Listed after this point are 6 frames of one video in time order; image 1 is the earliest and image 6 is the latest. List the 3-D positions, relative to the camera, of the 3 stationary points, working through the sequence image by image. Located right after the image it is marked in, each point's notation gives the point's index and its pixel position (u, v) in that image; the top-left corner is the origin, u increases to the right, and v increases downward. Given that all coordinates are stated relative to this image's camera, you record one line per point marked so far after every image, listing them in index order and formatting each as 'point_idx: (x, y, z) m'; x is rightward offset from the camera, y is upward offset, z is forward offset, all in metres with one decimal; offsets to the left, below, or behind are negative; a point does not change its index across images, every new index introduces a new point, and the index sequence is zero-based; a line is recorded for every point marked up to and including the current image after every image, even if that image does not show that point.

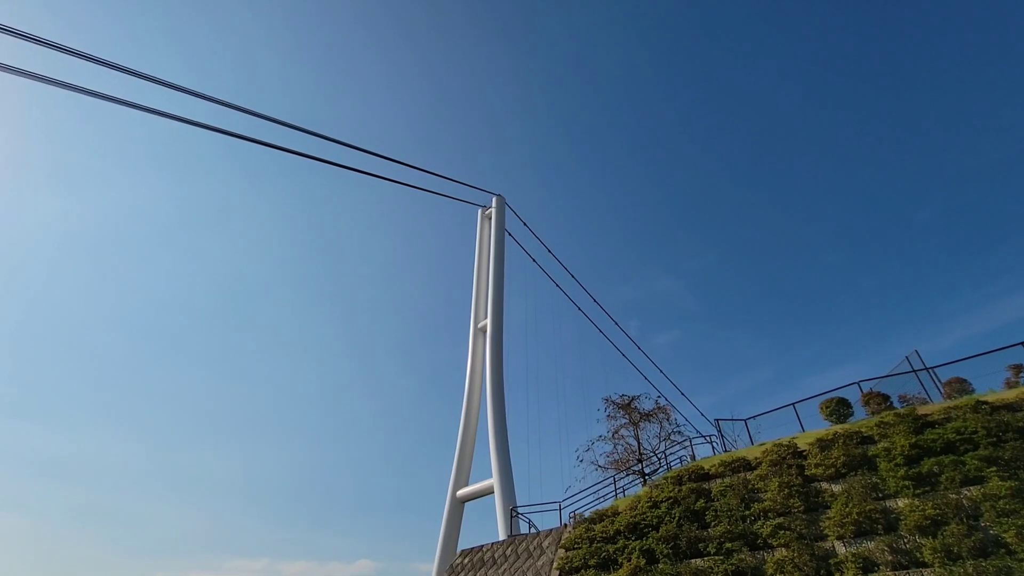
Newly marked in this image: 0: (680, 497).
0: (+4.3, -5.4, +13.1) m
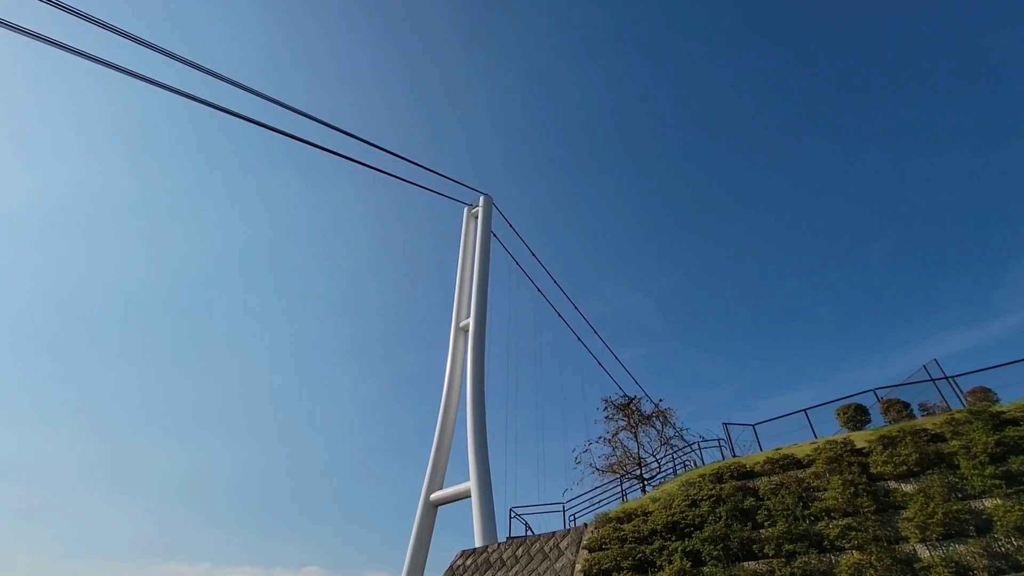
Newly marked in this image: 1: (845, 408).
0: (+5.1, -5.0, +12.2) m
1: (+12.8, -4.6, +19.4) m
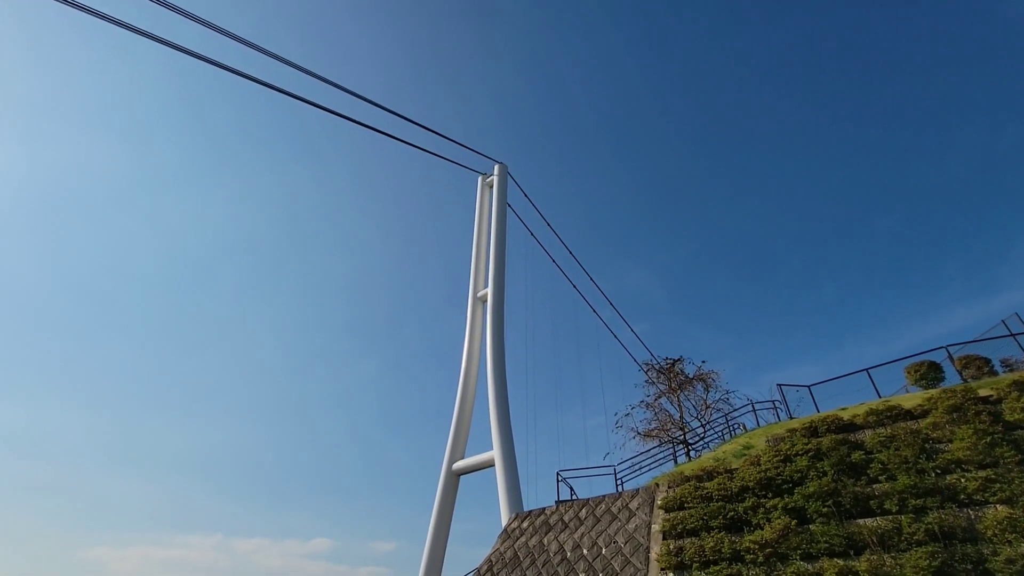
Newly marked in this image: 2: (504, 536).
0: (+6.8, -3.6, +11.1) m
1: (+14.6, -2.8, +18.3) m
2: (-0.2, -7.7, +15.7) m
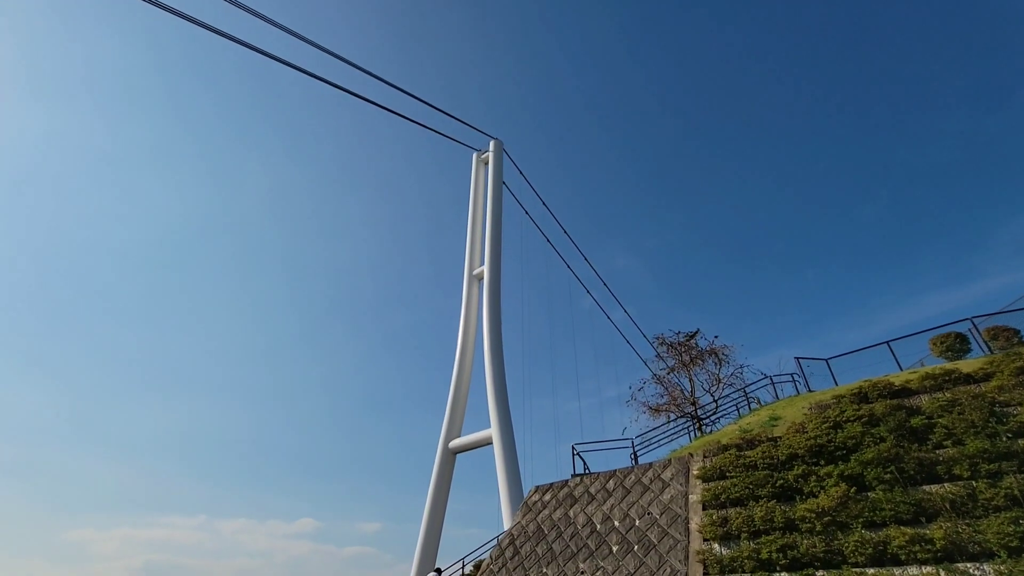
0: (+7.6, -2.7, +10.6) m
1: (+15.2, -1.7, +17.9) m
2: (+0.4, -6.6, +15.1) m
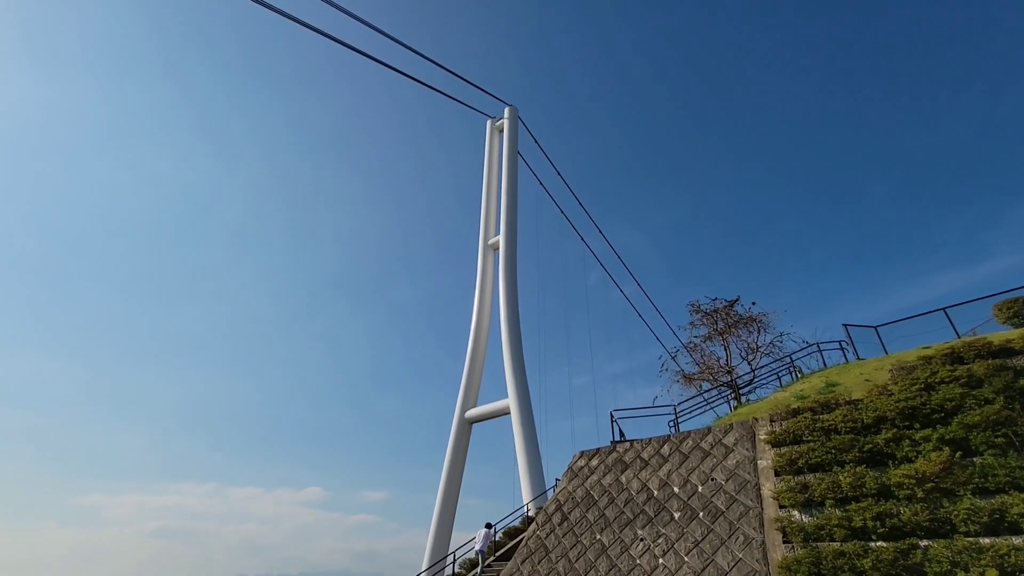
0: (+8.9, -1.7, +9.7) m
1: (+16.5, -0.5, +16.9) m
2: (+1.7, -5.3, +14.5) m
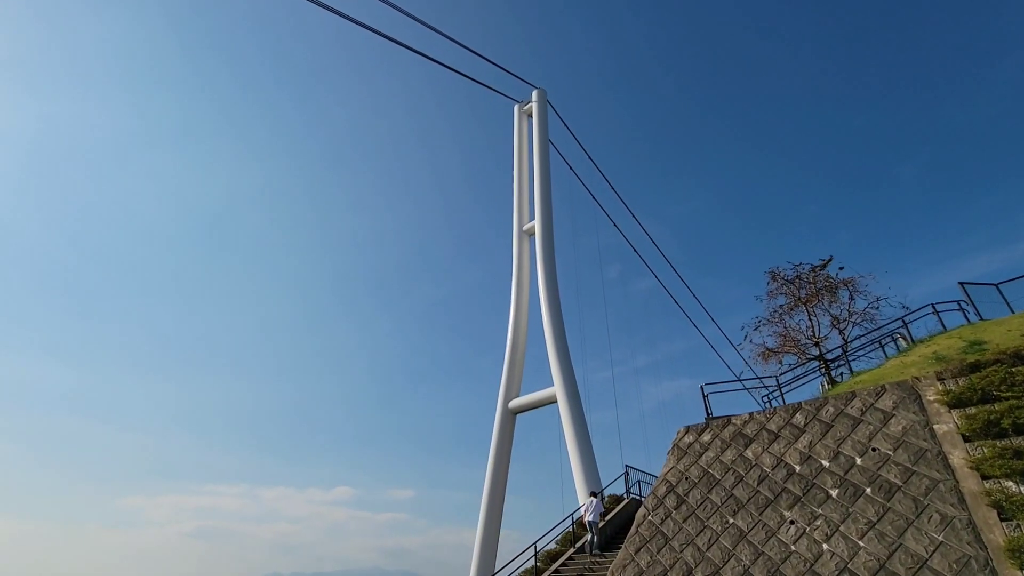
0: (+11.0, -0.3, +7.6) m
1: (+18.9, +1.2, +14.5) m
2: (+4.1, -4.1, +12.7) m
